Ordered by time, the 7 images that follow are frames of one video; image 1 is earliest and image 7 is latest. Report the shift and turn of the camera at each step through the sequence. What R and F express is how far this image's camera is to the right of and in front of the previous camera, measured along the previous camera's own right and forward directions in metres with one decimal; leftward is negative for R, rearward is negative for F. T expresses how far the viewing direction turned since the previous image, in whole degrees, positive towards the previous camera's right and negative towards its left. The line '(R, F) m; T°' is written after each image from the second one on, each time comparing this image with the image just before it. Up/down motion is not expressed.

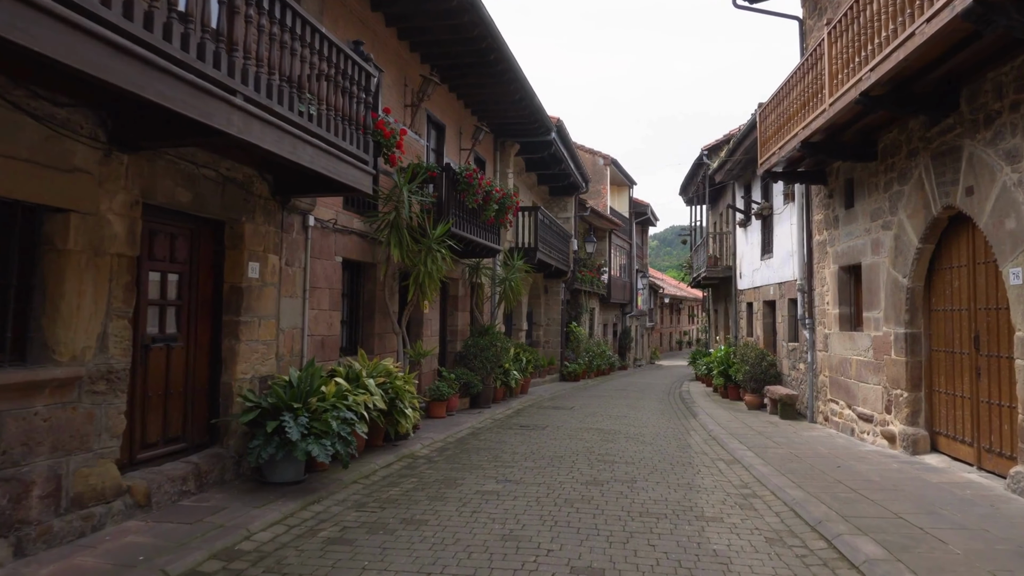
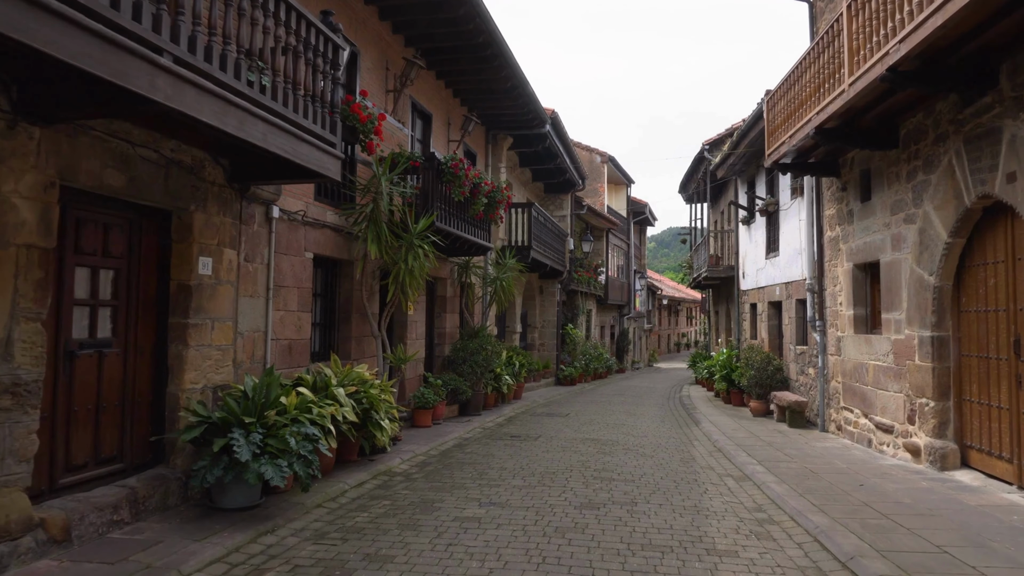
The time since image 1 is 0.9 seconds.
(+0.1, +0.7) m; 0°
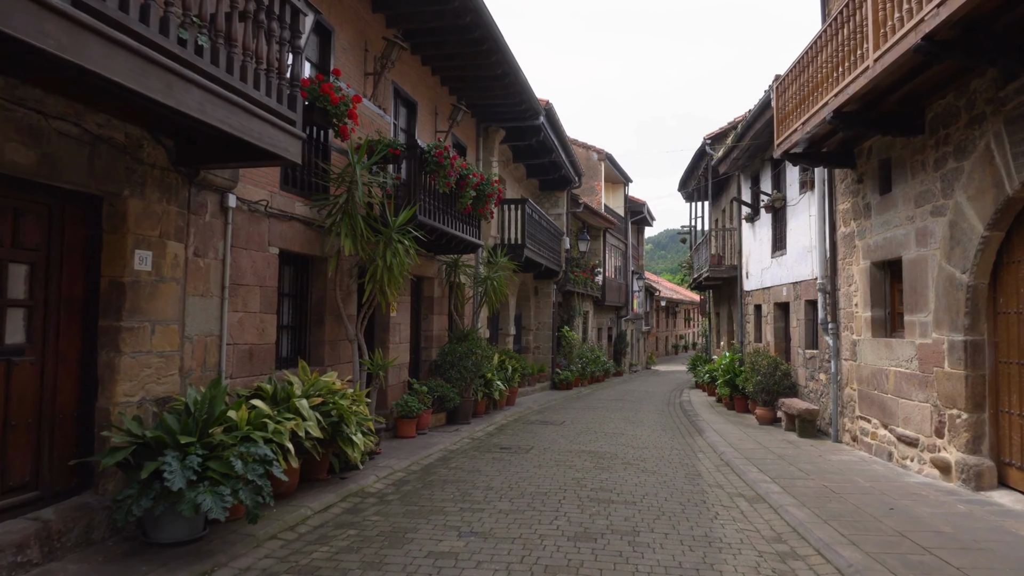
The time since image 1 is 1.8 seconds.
(+0.1, +0.7) m; 0°
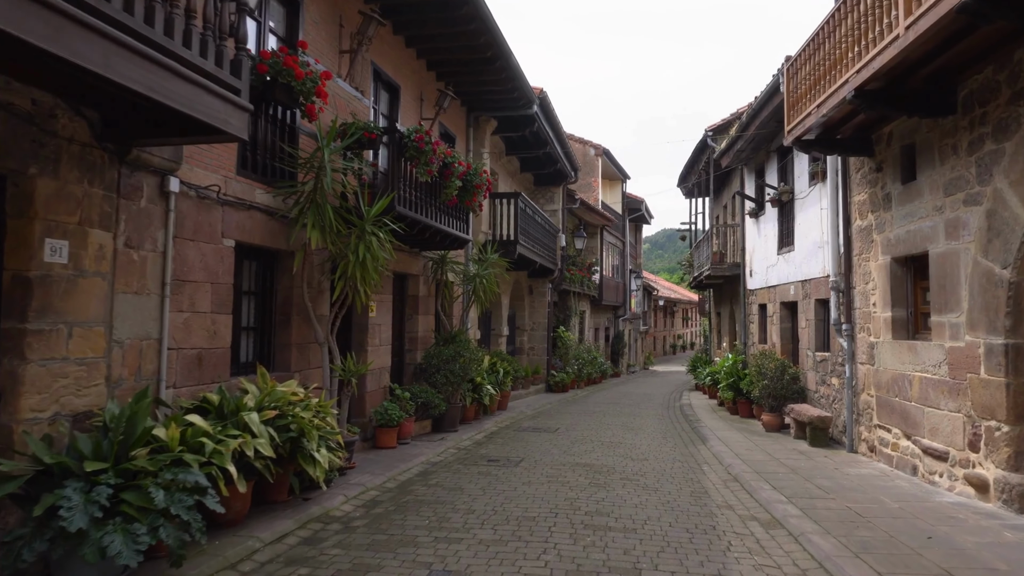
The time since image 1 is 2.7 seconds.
(+0.1, +0.7) m; 0°
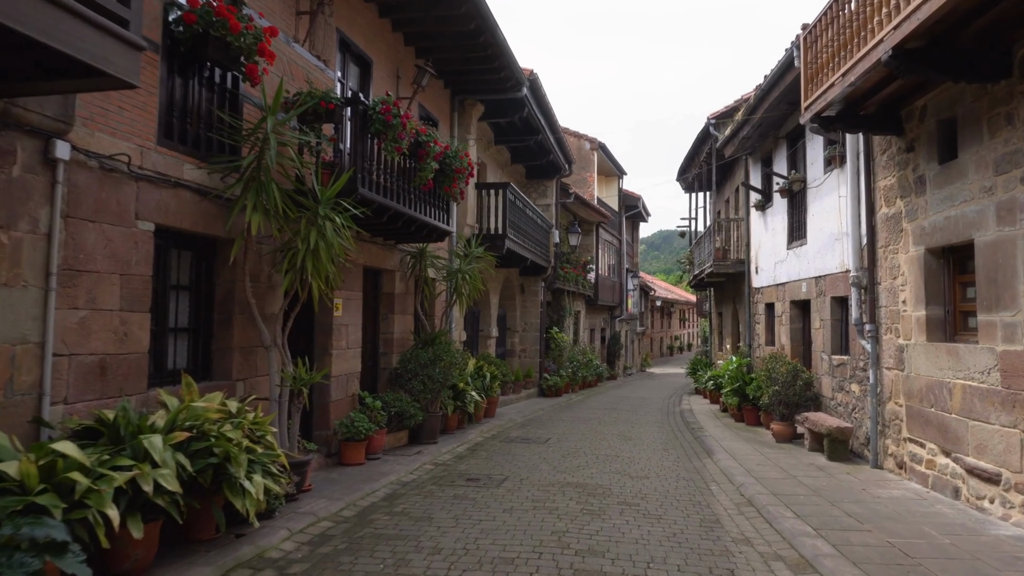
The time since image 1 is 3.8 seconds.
(+0.2, +1.0) m; 0°
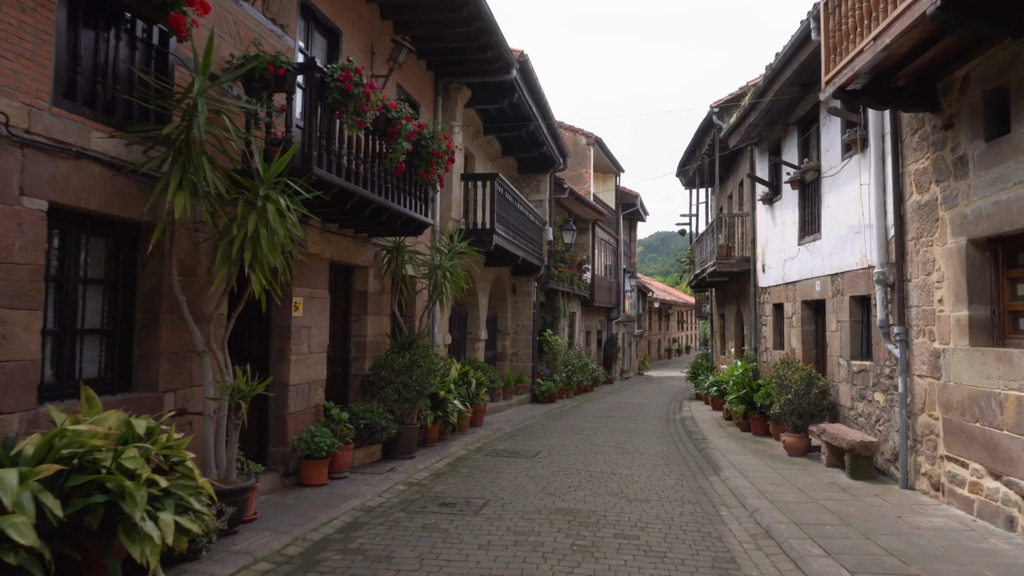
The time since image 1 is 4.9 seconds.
(+0.2, +0.9) m; 0°
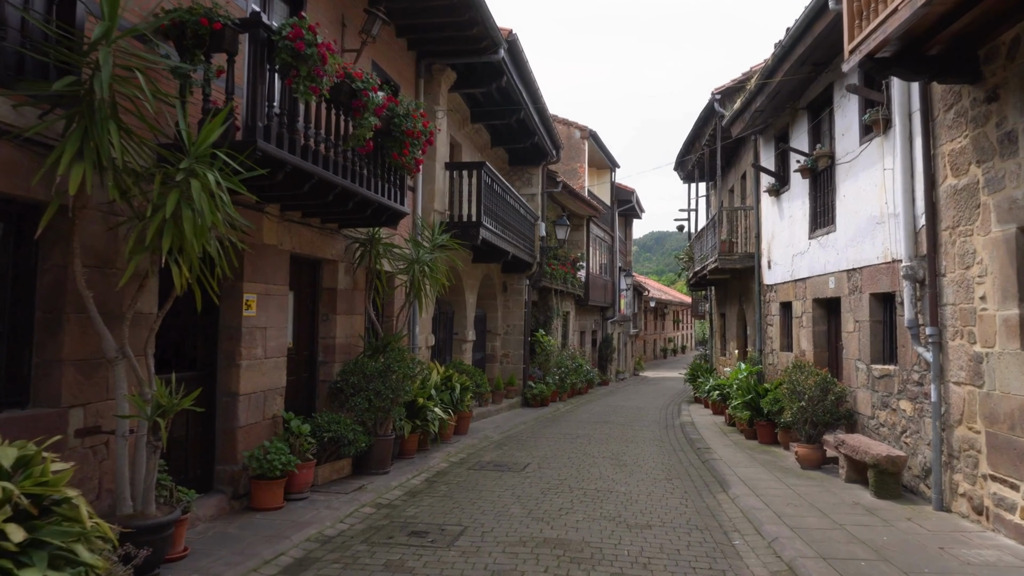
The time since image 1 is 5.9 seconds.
(+0.1, +0.8) m; +1°
